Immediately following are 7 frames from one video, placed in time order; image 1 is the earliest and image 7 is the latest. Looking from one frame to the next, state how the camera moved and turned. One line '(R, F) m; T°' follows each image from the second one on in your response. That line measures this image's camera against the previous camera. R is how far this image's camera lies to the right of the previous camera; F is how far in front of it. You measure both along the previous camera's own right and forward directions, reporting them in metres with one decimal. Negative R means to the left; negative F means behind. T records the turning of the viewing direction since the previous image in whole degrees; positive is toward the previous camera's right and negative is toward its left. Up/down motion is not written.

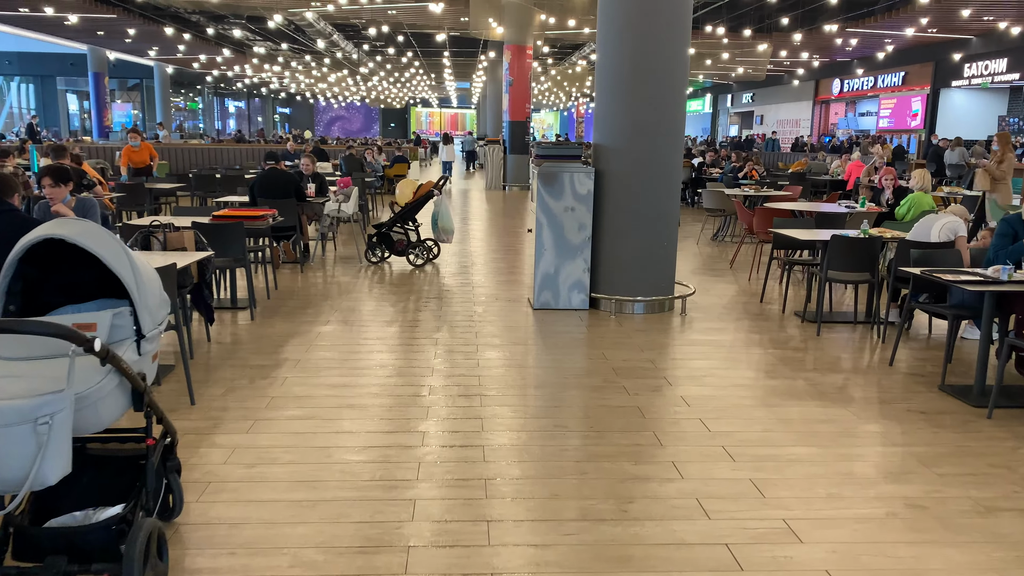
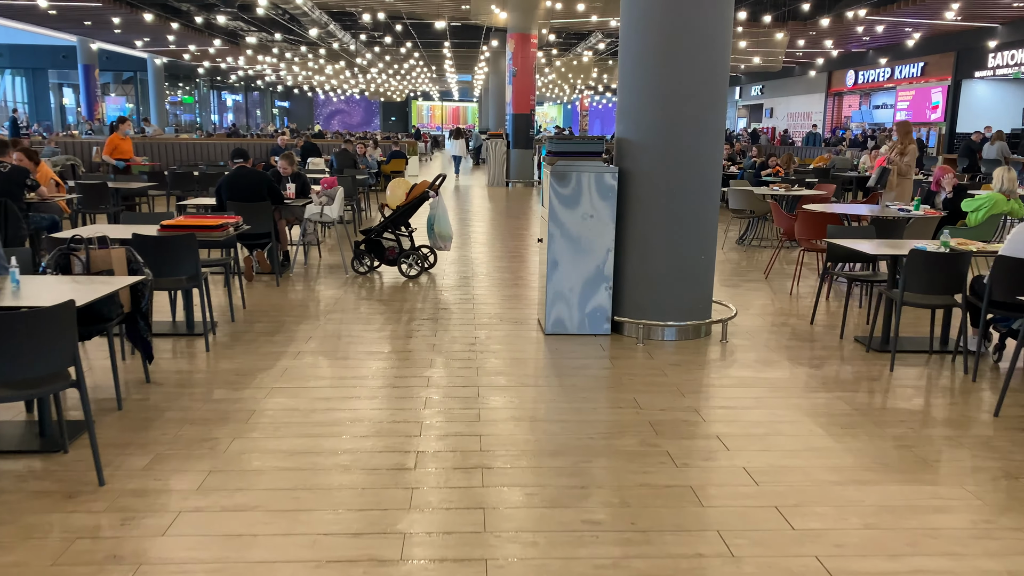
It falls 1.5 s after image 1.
(0.0, +1.0) m; 0°
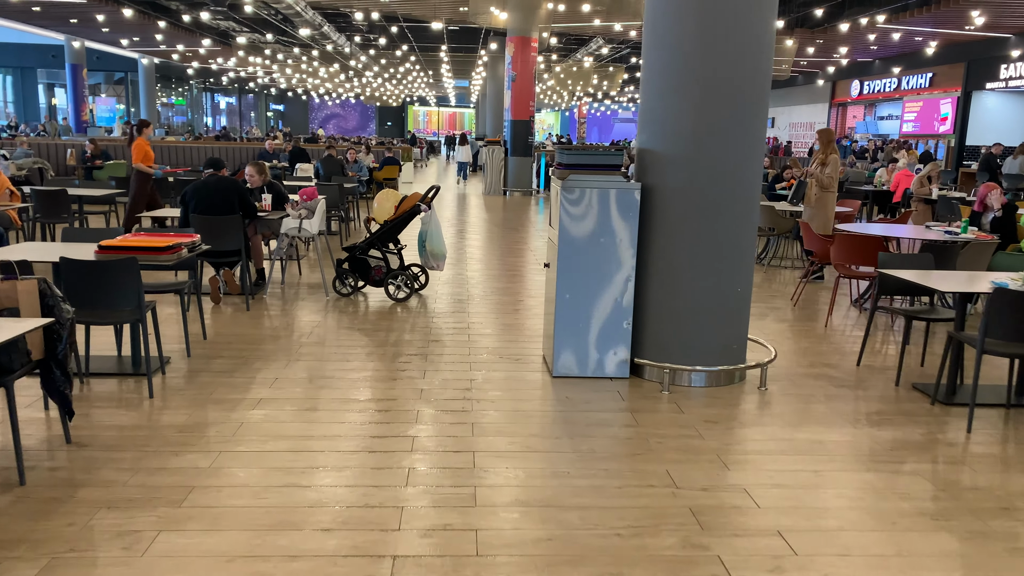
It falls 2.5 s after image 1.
(0.0, +0.8) m; 0°
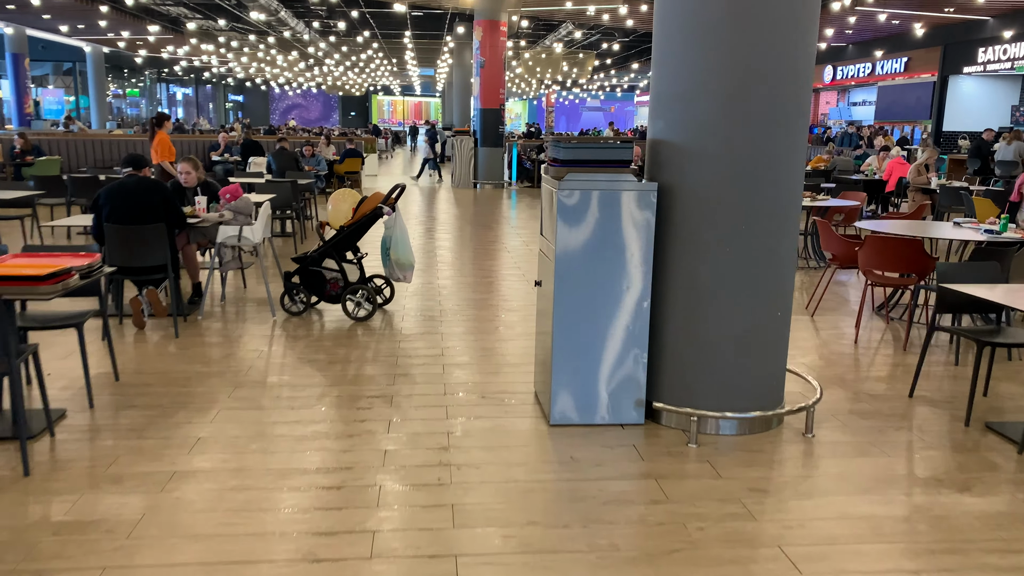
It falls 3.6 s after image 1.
(-0.1, +0.9) m; +2°
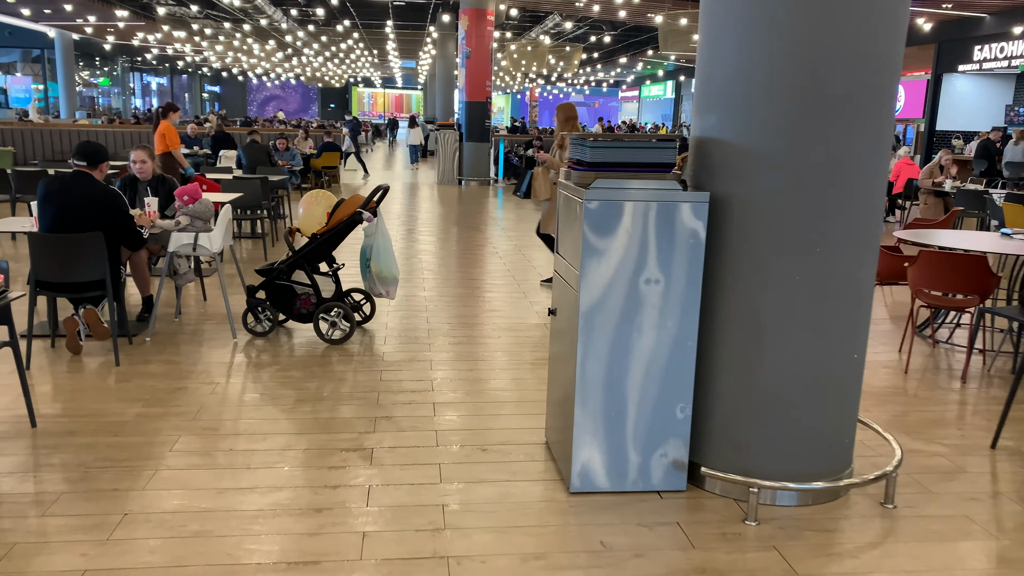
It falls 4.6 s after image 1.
(-0.1, +0.7) m; +1°
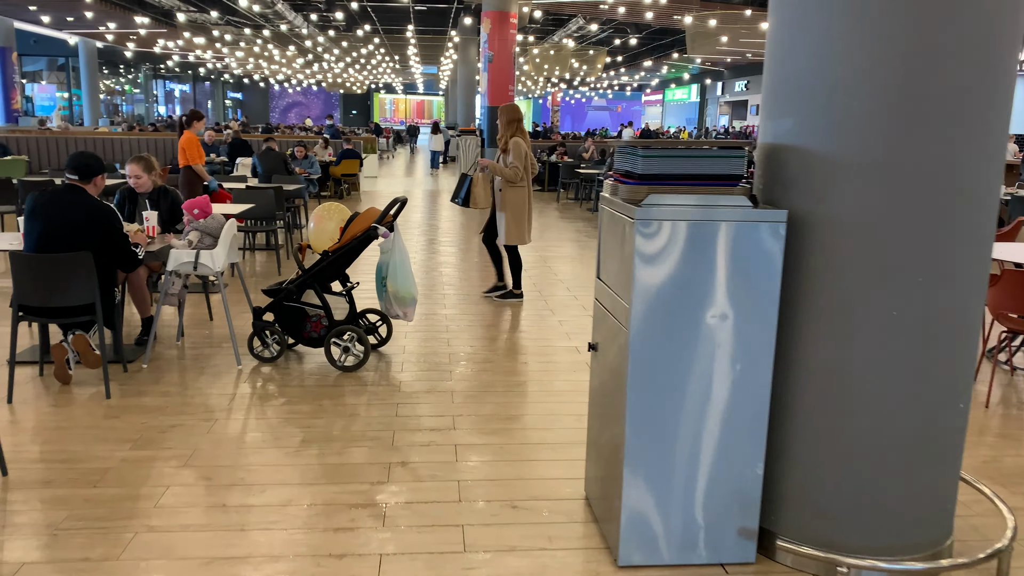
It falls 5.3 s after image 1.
(-0.1, +0.5) m; -2°
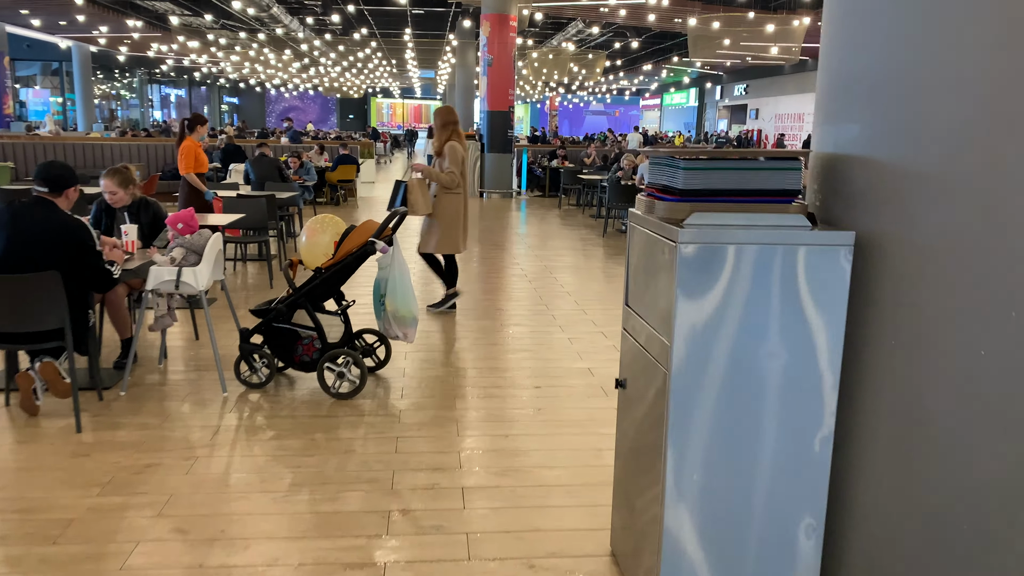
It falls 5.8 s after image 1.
(-0.1, +0.4) m; 0°
